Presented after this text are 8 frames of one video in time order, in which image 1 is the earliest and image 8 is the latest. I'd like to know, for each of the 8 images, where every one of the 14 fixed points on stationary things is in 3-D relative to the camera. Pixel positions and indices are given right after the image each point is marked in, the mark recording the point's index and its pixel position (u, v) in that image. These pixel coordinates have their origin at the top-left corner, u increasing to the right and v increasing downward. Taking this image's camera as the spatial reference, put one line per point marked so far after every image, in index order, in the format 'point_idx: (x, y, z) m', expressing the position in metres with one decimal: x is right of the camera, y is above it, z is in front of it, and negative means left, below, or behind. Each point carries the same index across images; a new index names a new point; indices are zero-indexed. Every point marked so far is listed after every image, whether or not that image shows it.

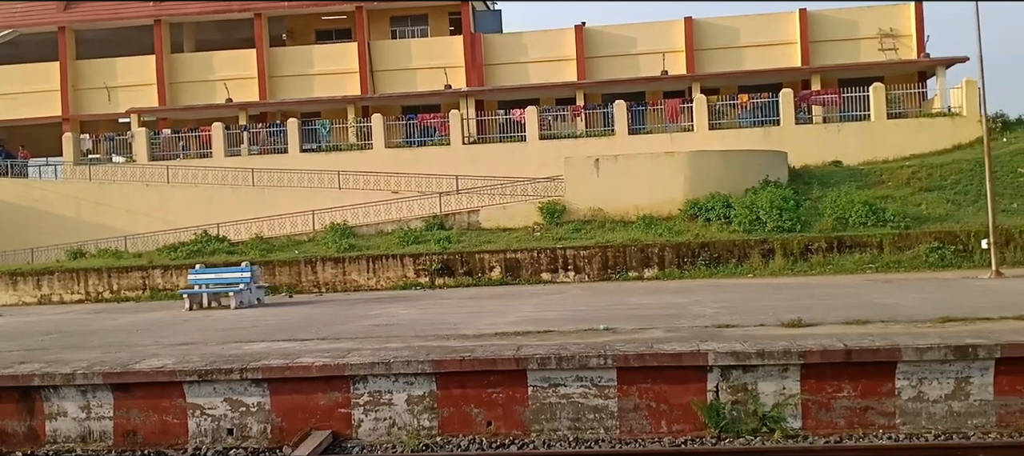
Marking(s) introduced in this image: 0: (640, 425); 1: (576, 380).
0: (+1.2, -1.8, +8.3) m
1: (+0.6, -1.4, +8.4) m
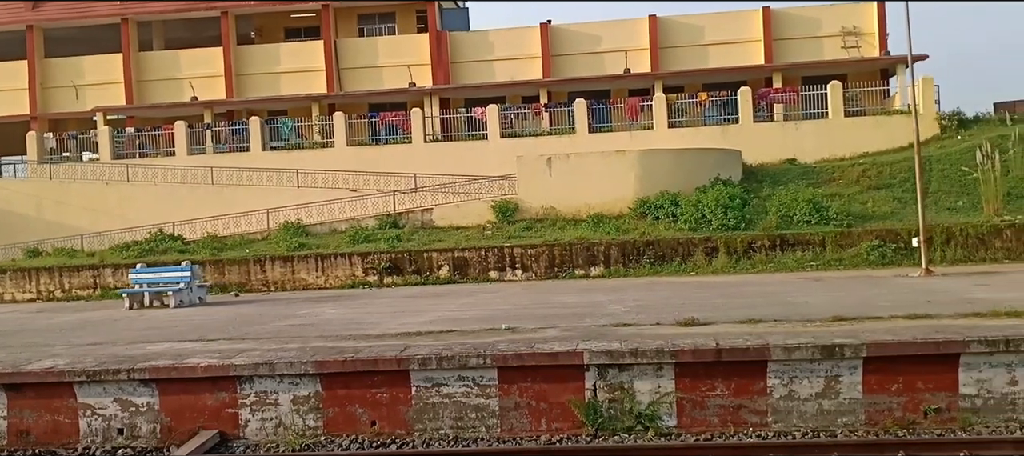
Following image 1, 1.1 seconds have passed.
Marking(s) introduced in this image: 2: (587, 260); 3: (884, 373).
0: (+0.1, -1.8, +8.4) m
1: (-0.5, -1.4, +8.5) m
2: (+1.6, -0.7, +19.8) m
3: (+3.3, -1.3, +8.1) m
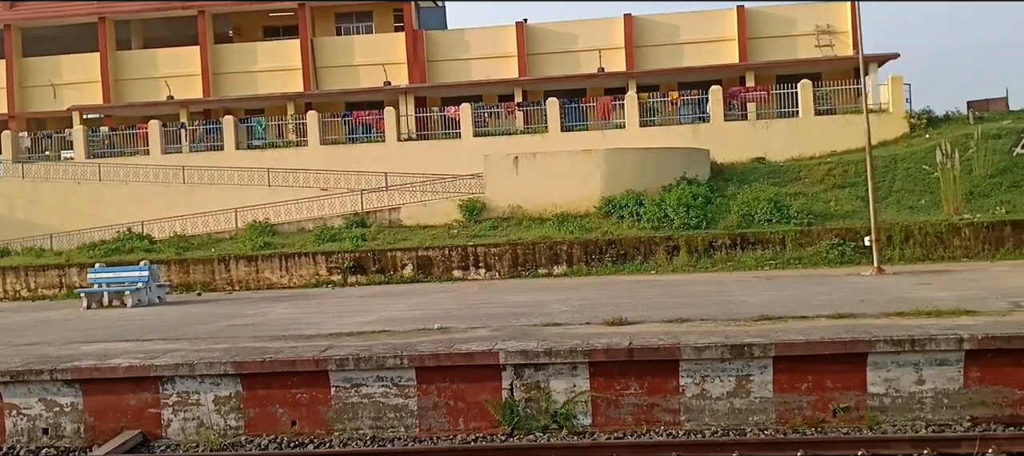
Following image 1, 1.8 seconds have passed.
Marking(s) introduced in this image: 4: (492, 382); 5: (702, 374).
0: (-0.7, -1.8, +8.5) m
1: (-1.3, -1.4, +8.6) m
2: (+0.8, -0.7, +19.9) m
3: (+2.5, -1.3, +8.2) m
4: (-0.2, -1.4, +8.5) m
5: (+1.7, -1.3, +8.2) m
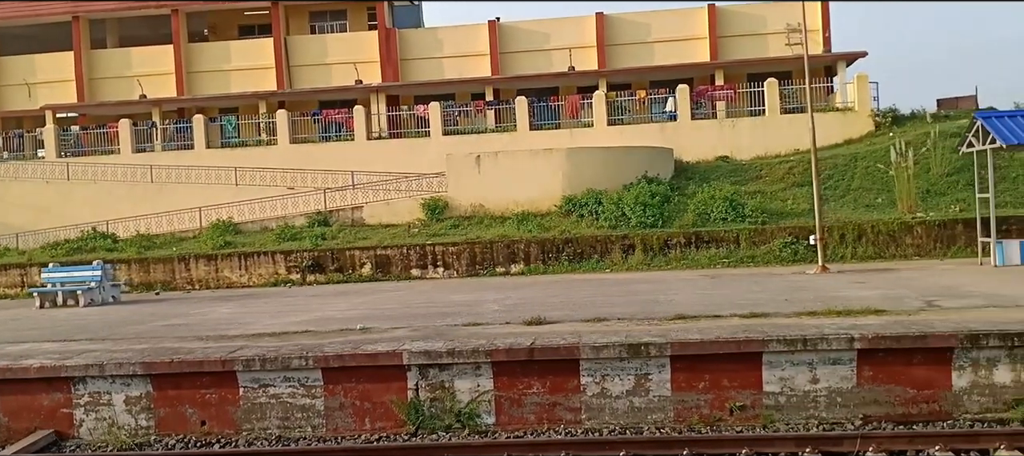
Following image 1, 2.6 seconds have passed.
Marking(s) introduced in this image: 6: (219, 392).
0: (-1.6, -1.8, +8.6) m
1: (-2.1, -1.4, +8.7) m
2: (-0.1, -0.6, +20.0) m
3: (+1.6, -1.3, +8.3) m
4: (-1.1, -1.4, +8.6) m
5: (+0.8, -1.3, +8.4) m
6: (-2.8, -1.6, +8.7) m
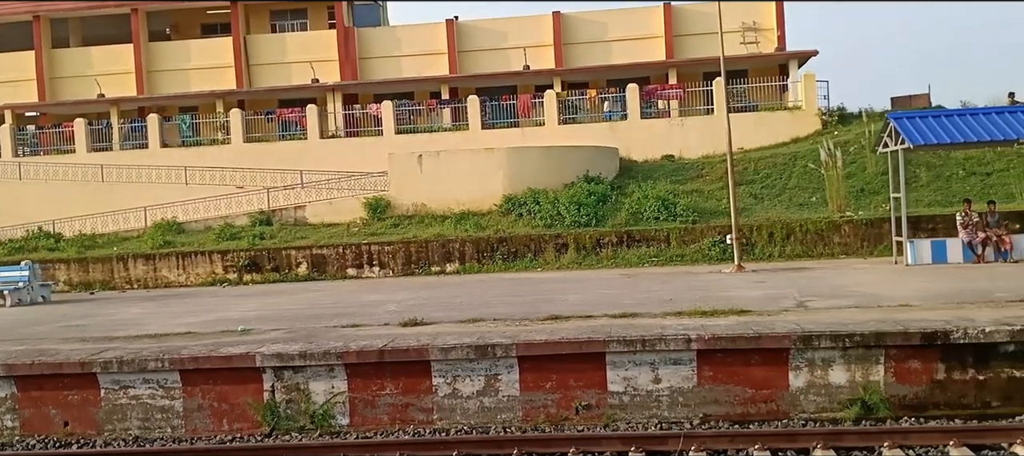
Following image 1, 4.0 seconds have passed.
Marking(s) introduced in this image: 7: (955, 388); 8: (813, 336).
0: (-2.9, -1.9, +8.8) m
1: (-3.5, -1.5, +8.8) m
2: (-1.5, -0.6, +20.1) m
3: (+0.2, -1.3, +8.5) m
4: (-2.4, -1.5, +8.7) m
5: (-0.5, -1.4, +8.5) m
6: (-4.2, -1.6, +8.9) m
7: (+3.9, -1.4, +8.1) m
8: (+2.6, -0.9, +8.1) m
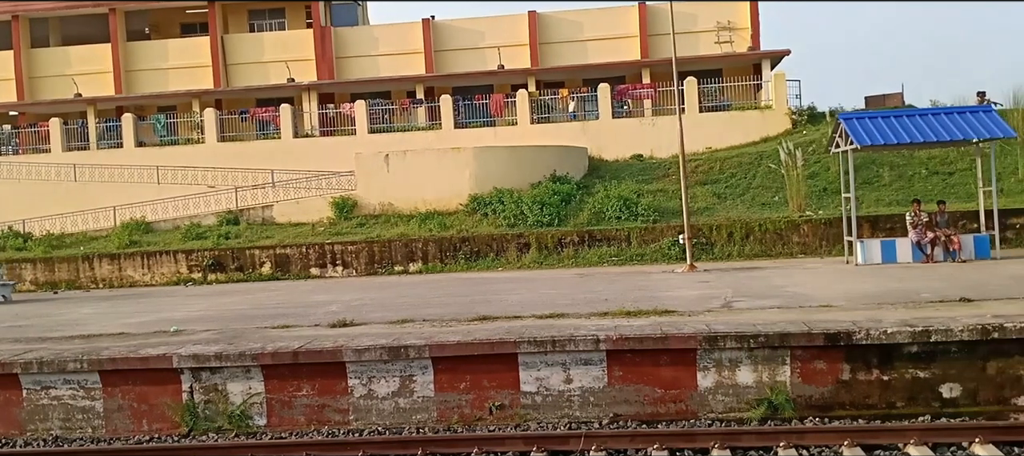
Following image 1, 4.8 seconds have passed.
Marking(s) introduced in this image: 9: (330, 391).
0: (-3.7, -1.9, +8.9) m
1: (-4.3, -1.5, +8.9) m
2: (-2.3, -0.6, +20.2) m
3: (-0.5, -1.3, +8.6) m
4: (-3.2, -1.5, +8.8) m
5: (-1.3, -1.4, +8.6) m
6: (-5.0, -1.6, +9.0) m
7: (+3.1, -1.4, +8.2) m
8: (+1.8, -1.0, +8.2) m
9: (-1.7, -1.5, +8.7) m
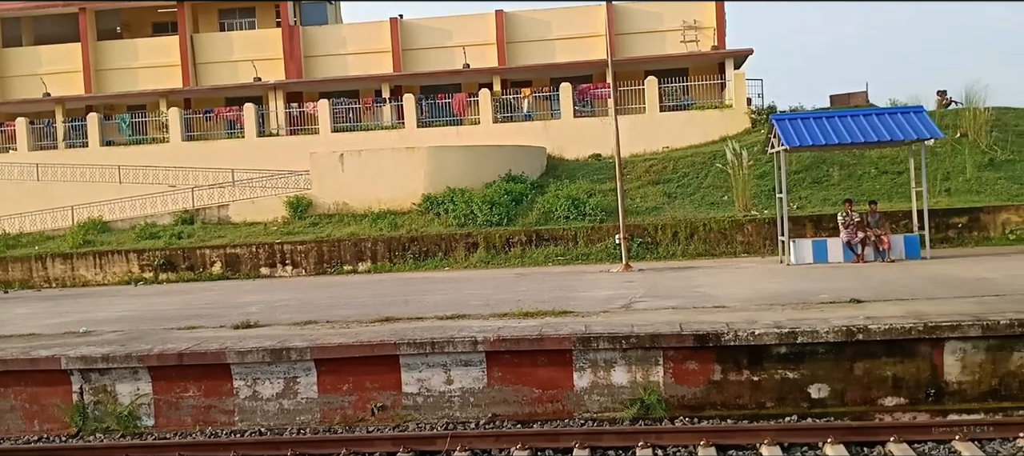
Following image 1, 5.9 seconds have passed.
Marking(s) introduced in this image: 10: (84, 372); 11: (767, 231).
0: (-4.9, -1.9, +9.0) m
1: (-5.4, -1.5, +9.1) m
2: (-3.5, -0.6, +20.4) m
3: (-1.7, -1.4, +8.7) m
4: (-4.4, -1.5, +9.0) m
5: (-2.5, -1.4, +8.8) m
6: (-6.1, -1.7, +9.1) m
7: (+2.0, -1.5, +8.4) m
8: (+0.7, -1.0, +8.4) m
9: (-2.8, -1.6, +8.8) m
10: (-4.1, -1.4, +8.9) m
11: (+5.3, -0.1, +19.3) m
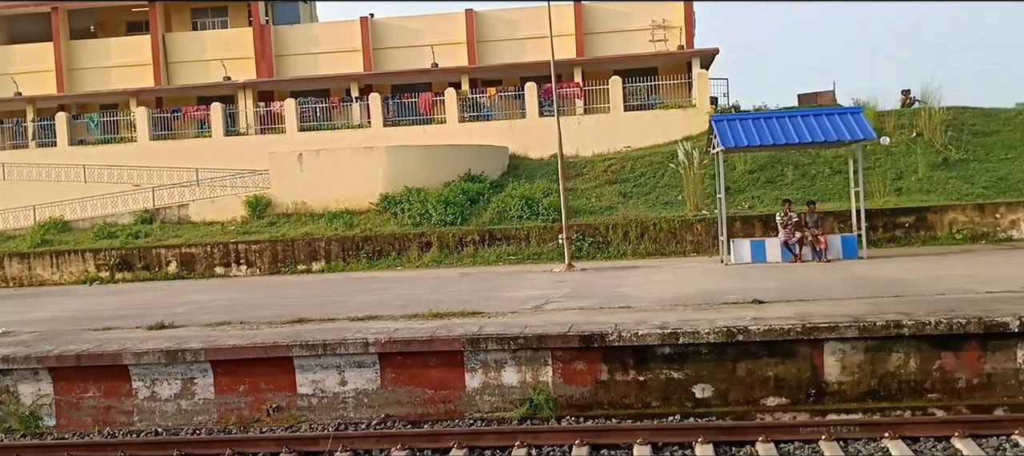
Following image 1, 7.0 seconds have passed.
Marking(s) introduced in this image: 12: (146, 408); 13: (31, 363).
0: (-5.9, -2.0, +9.2) m
1: (-6.5, -1.6, +9.2) m
2: (-4.5, -0.6, +20.5) m
3: (-2.7, -1.4, +8.9) m
4: (-5.4, -1.6, +9.1) m
5: (-3.5, -1.4, +8.9) m
6: (-7.1, -1.7, +9.3) m
7: (+1.0, -1.5, +8.5) m
8: (-0.3, -1.0, +8.5) m
9: (-3.8, -1.6, +9.0) m
10: (-5.1, -1.4, +9.1) m
11: (+4.3, -0.1, +19.4) m
12: (-3.5, -1.7, +8.9) m
13: (-4.6, -1.3, +8.9) m
